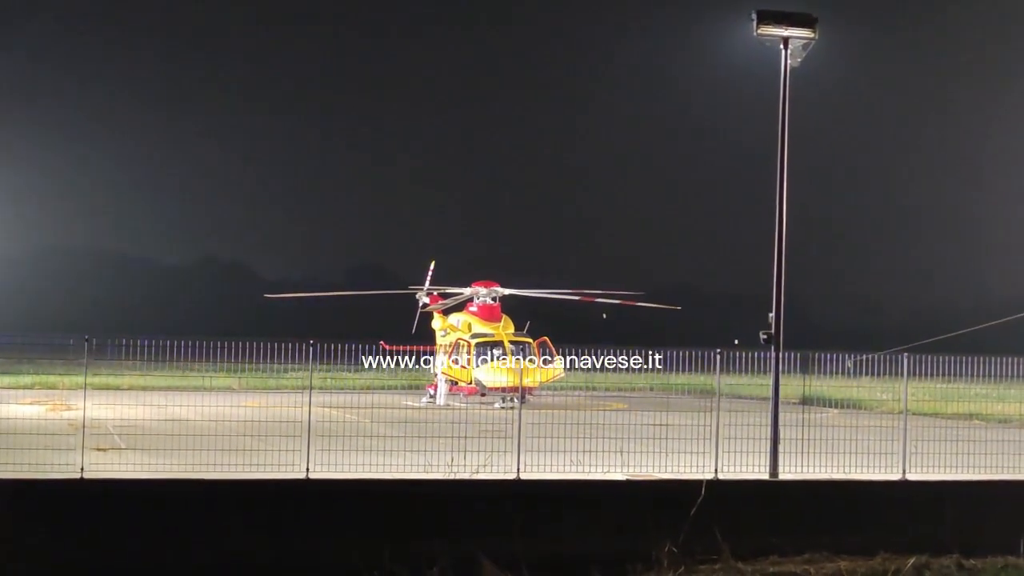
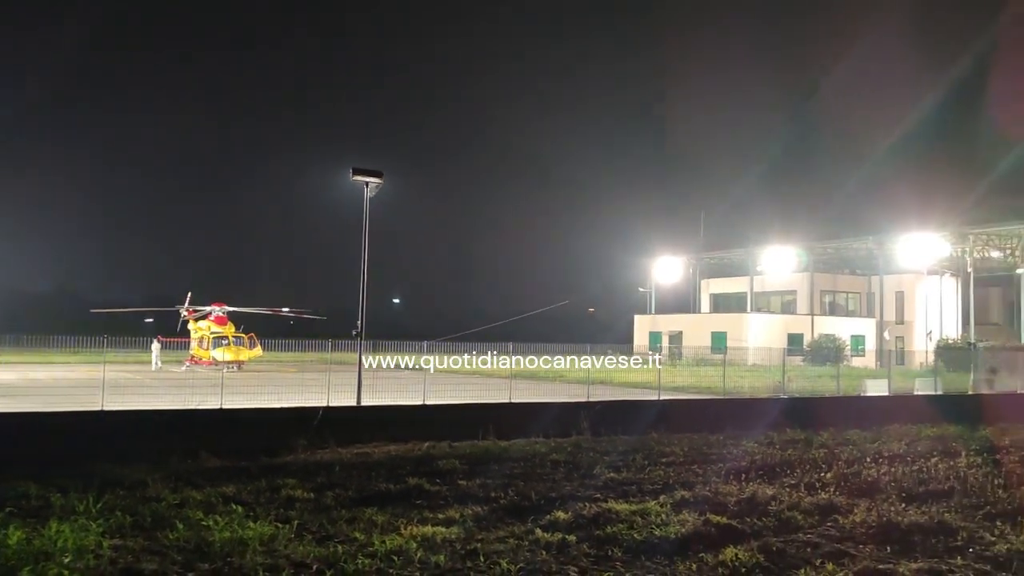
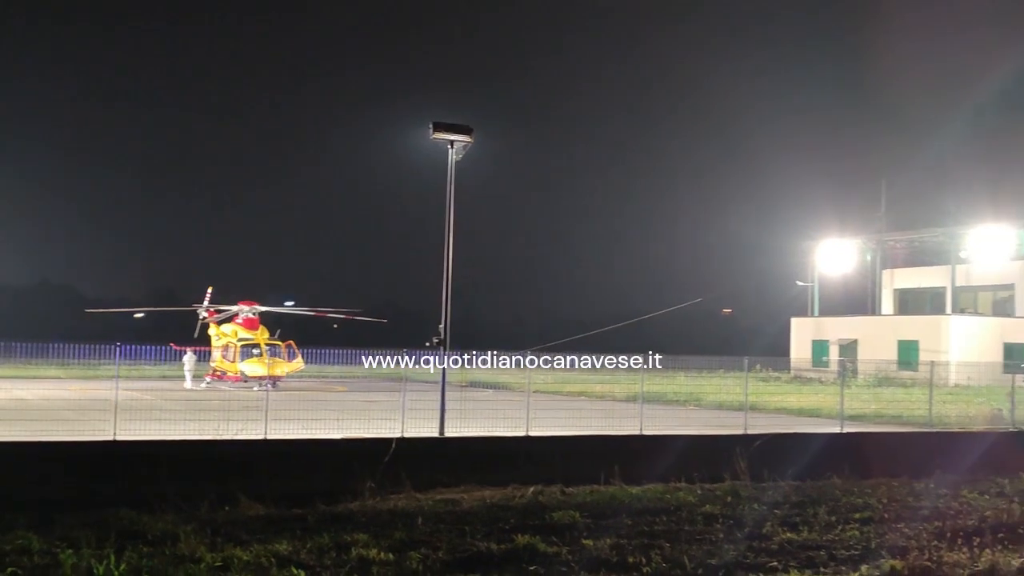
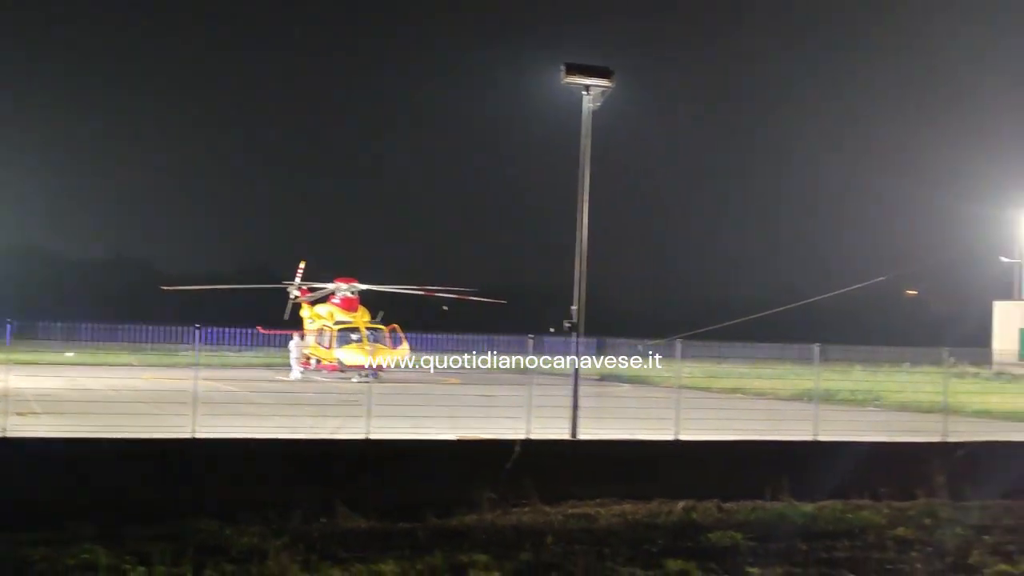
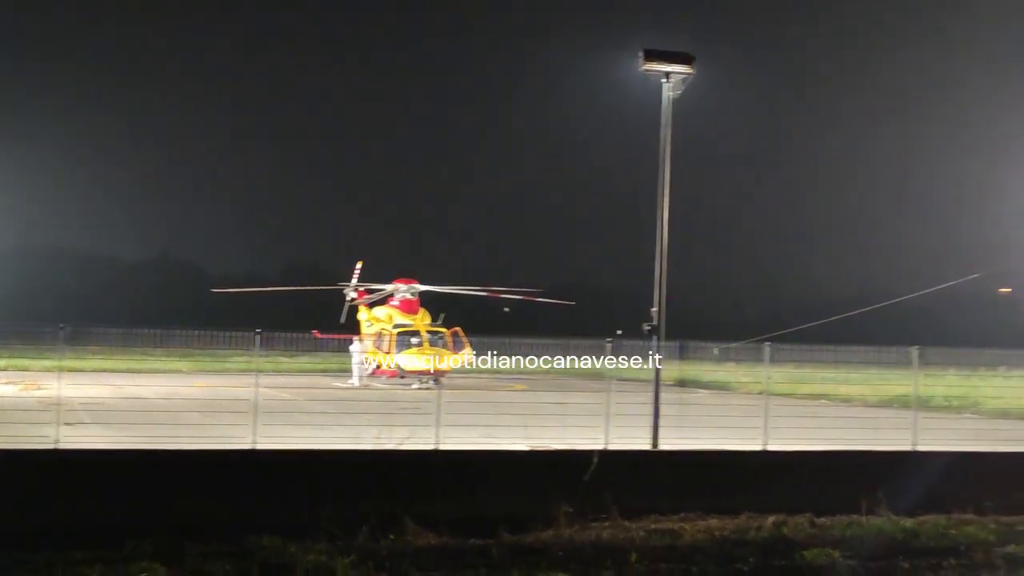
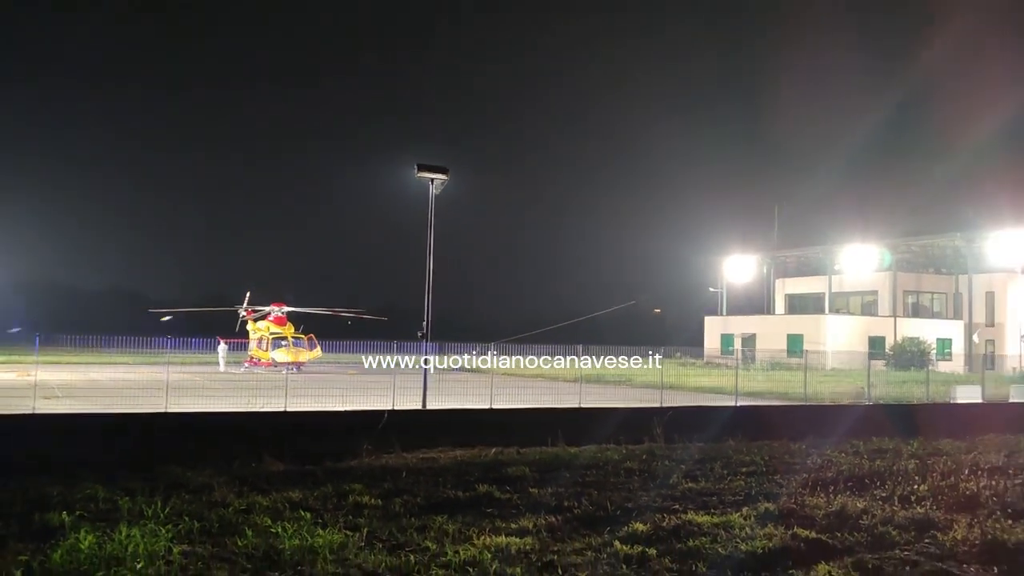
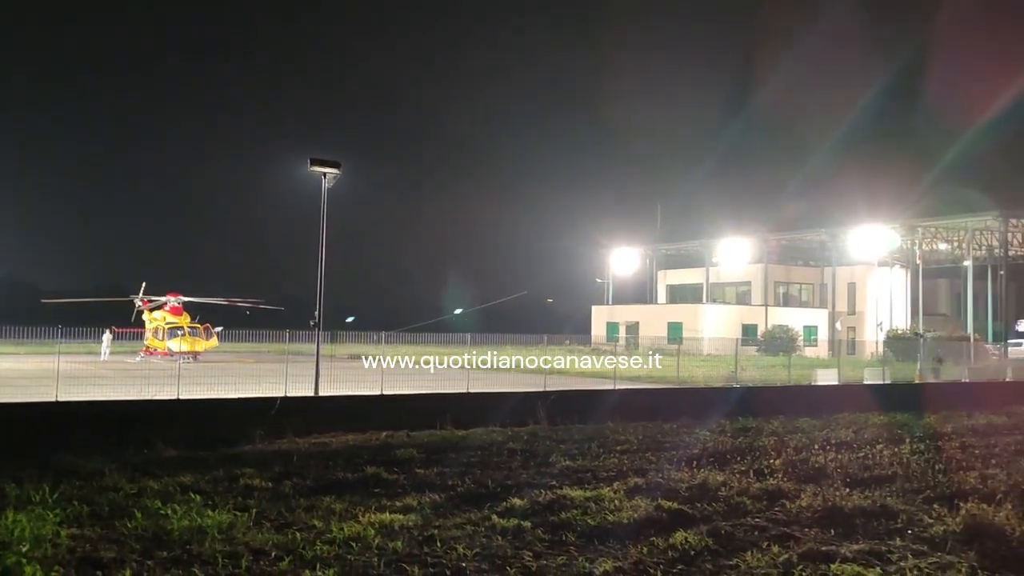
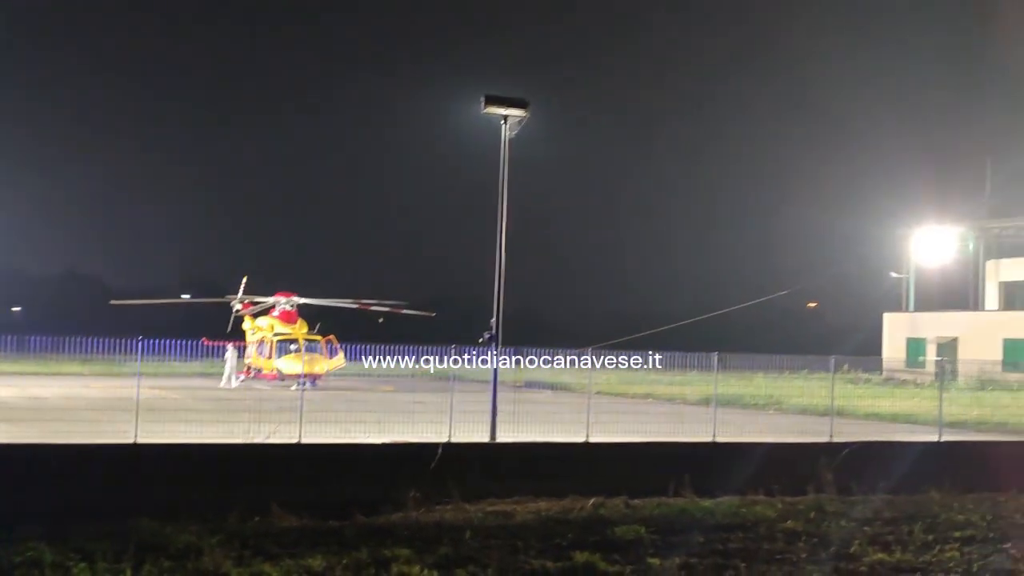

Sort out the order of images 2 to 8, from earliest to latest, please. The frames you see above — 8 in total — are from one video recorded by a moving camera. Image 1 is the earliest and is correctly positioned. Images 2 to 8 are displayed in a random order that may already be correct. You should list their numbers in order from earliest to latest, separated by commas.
5, 4, 8, 3, 6, 2, 7
